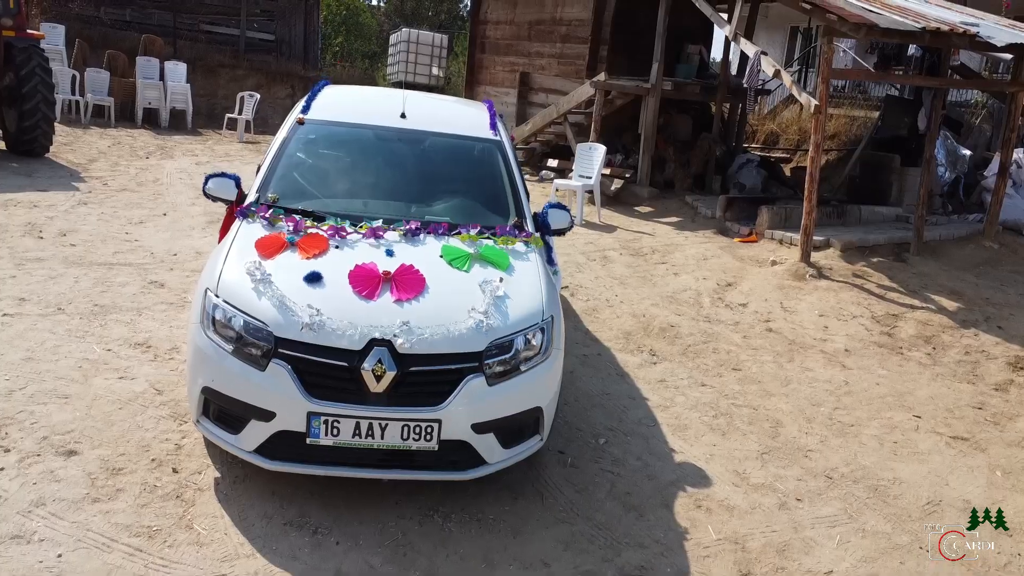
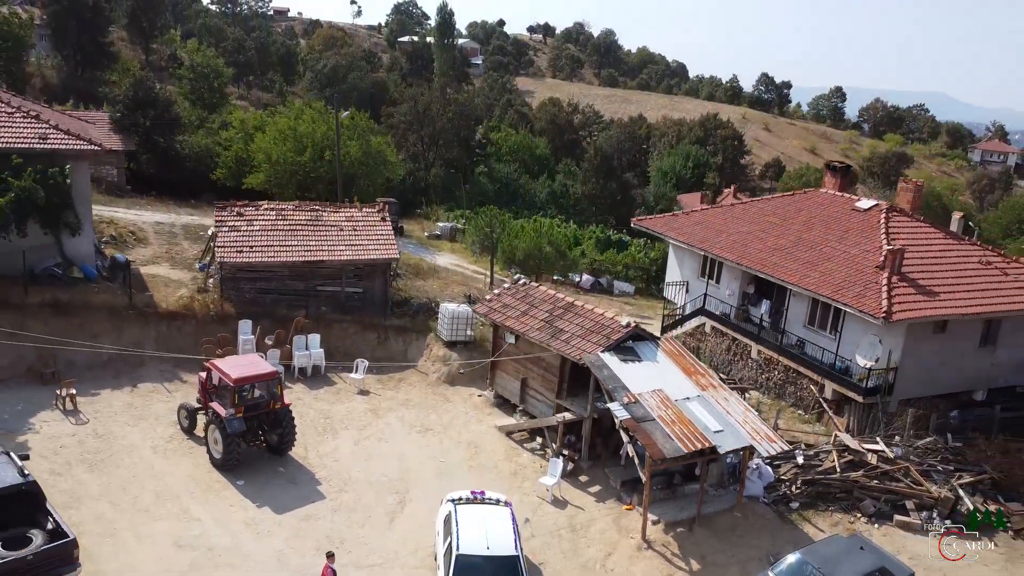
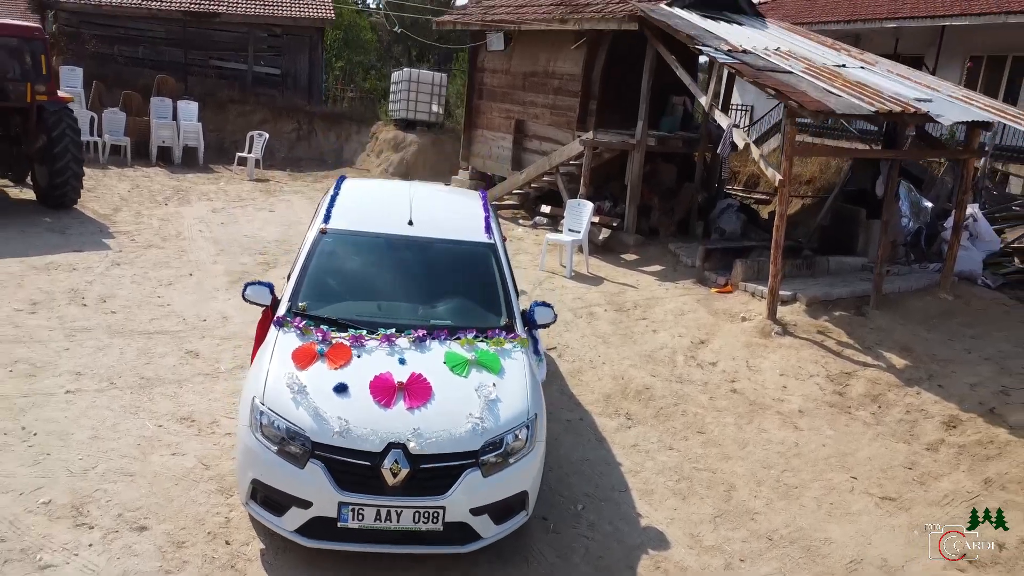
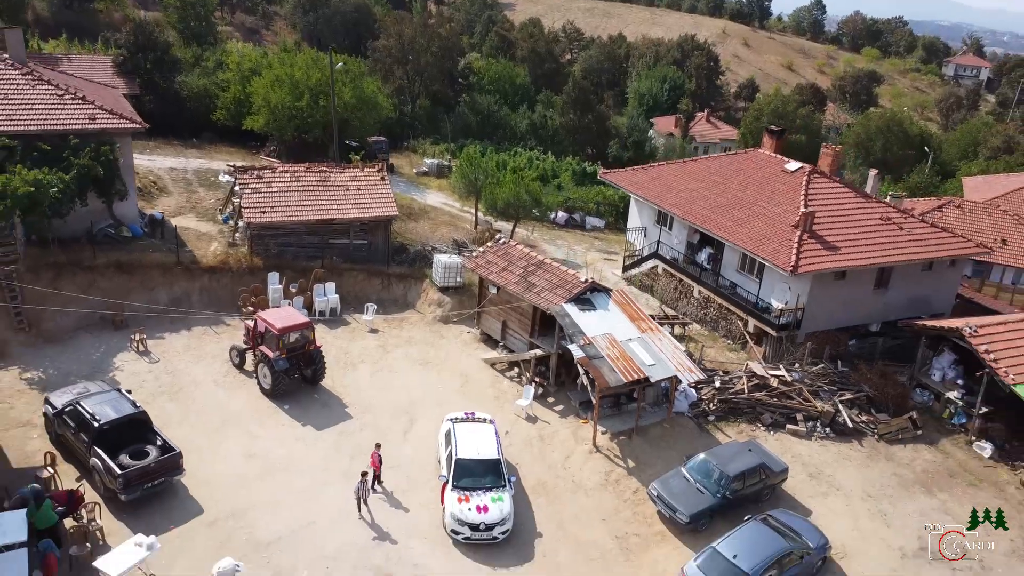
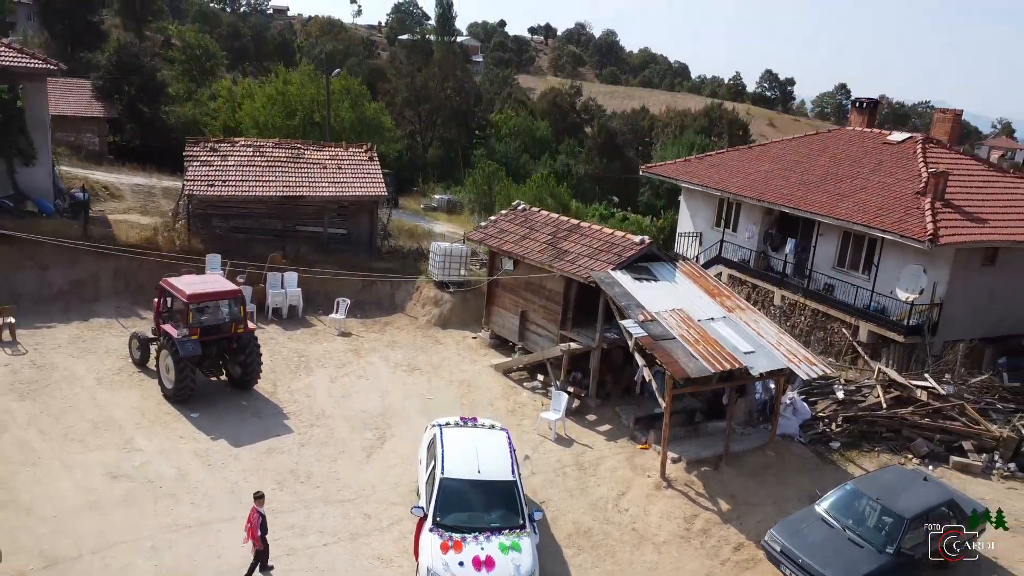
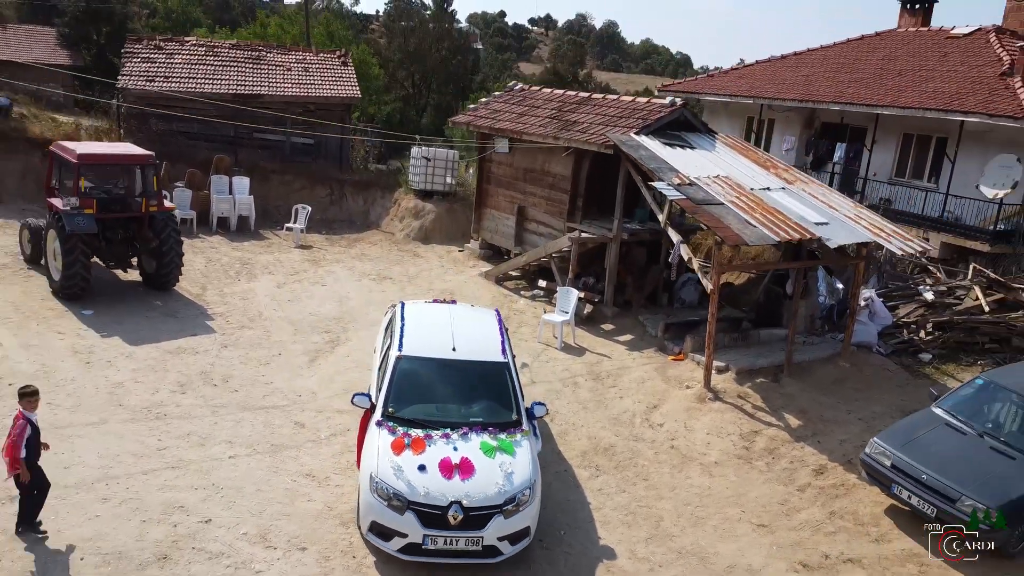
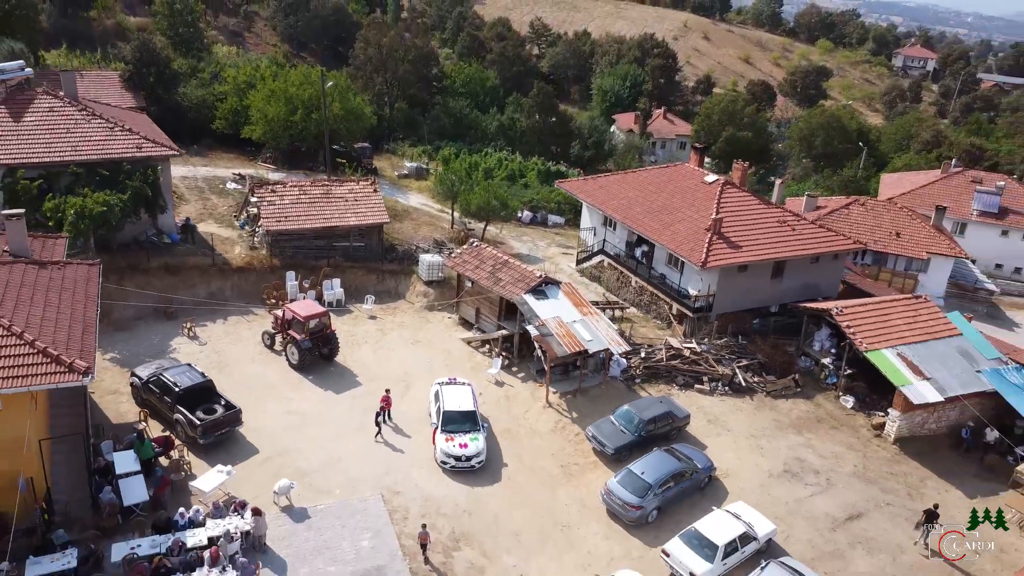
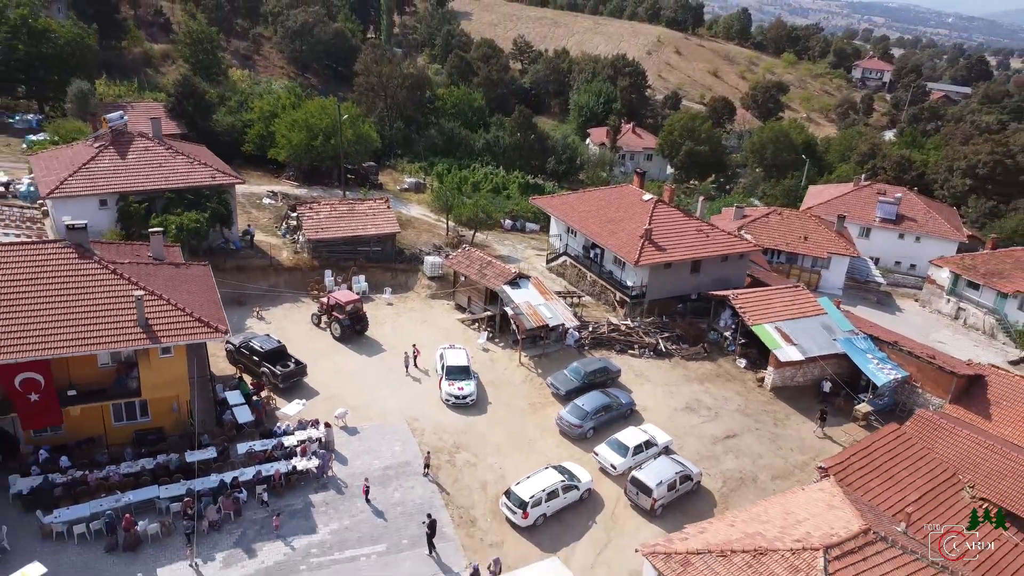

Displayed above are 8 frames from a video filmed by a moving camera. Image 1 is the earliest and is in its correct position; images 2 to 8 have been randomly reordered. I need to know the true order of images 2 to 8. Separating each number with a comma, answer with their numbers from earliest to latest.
3, 6, 5, 2, 4, 7, 8
